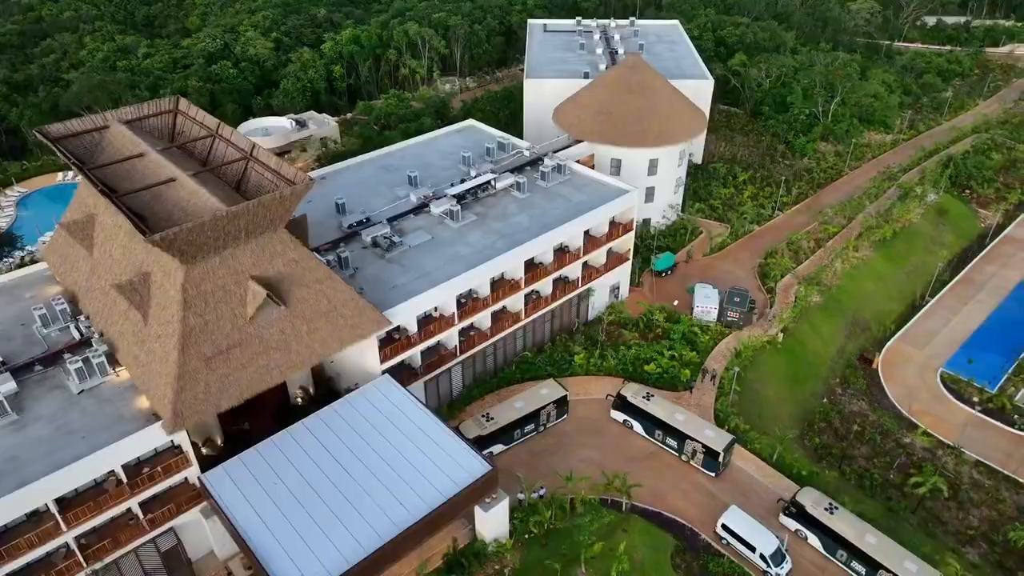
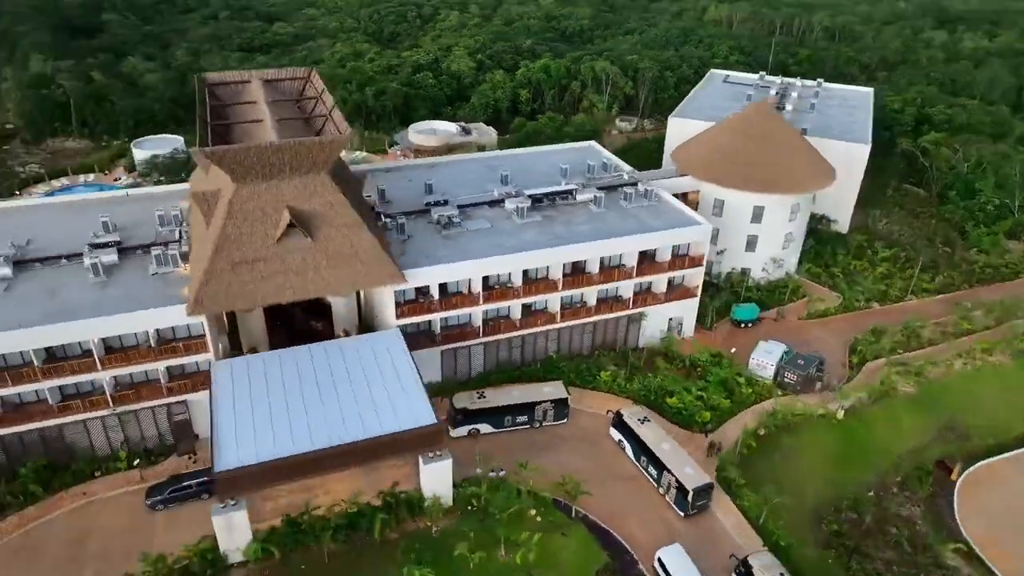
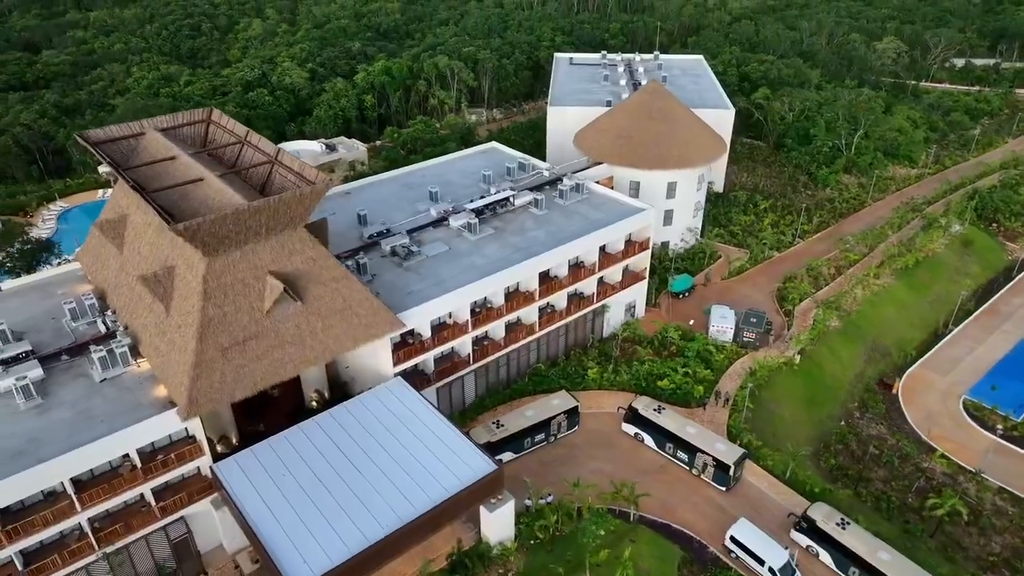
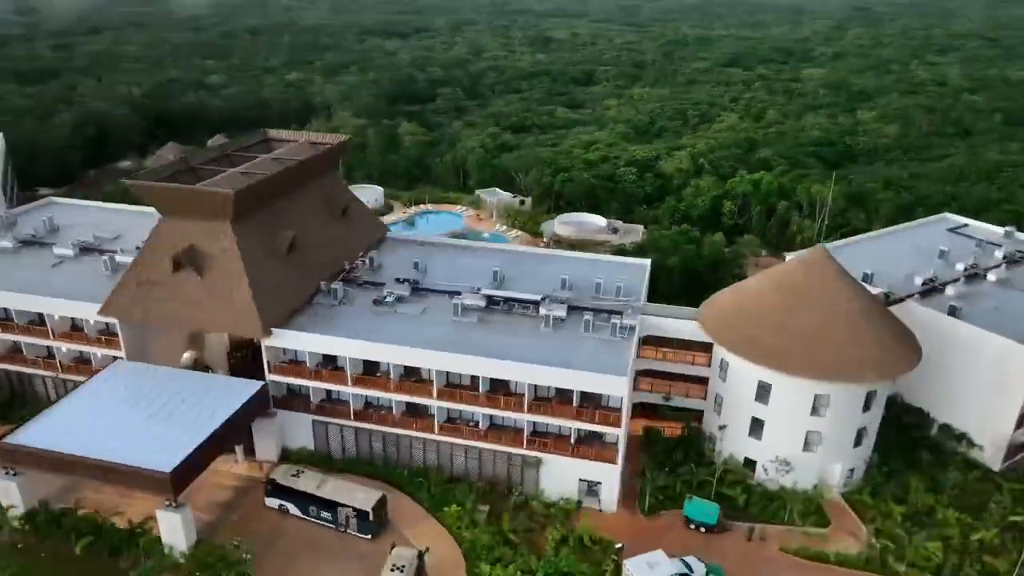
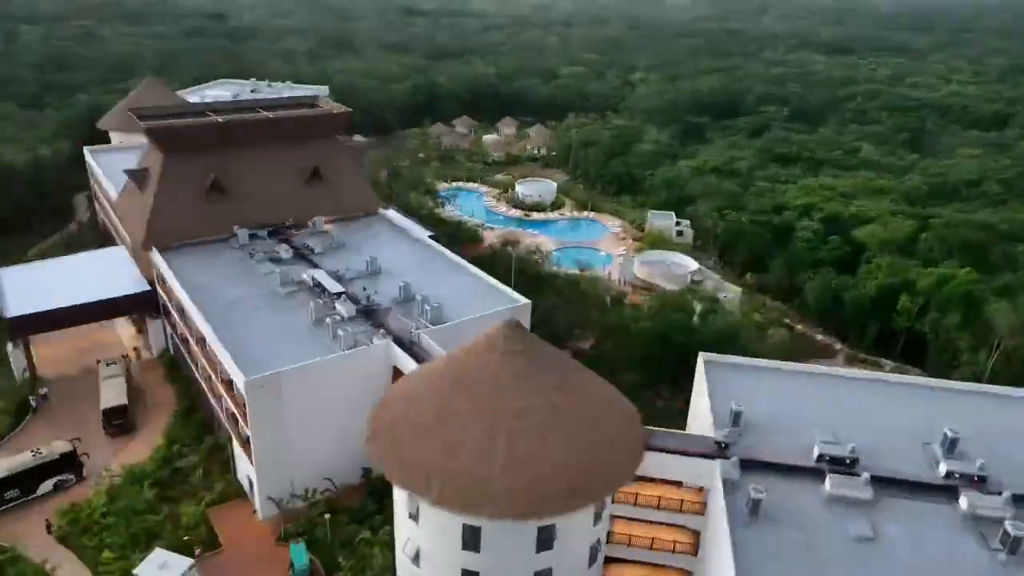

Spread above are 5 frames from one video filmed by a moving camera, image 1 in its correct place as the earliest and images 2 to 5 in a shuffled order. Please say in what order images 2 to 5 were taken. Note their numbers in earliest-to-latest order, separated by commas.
3, 2, 4, 5
